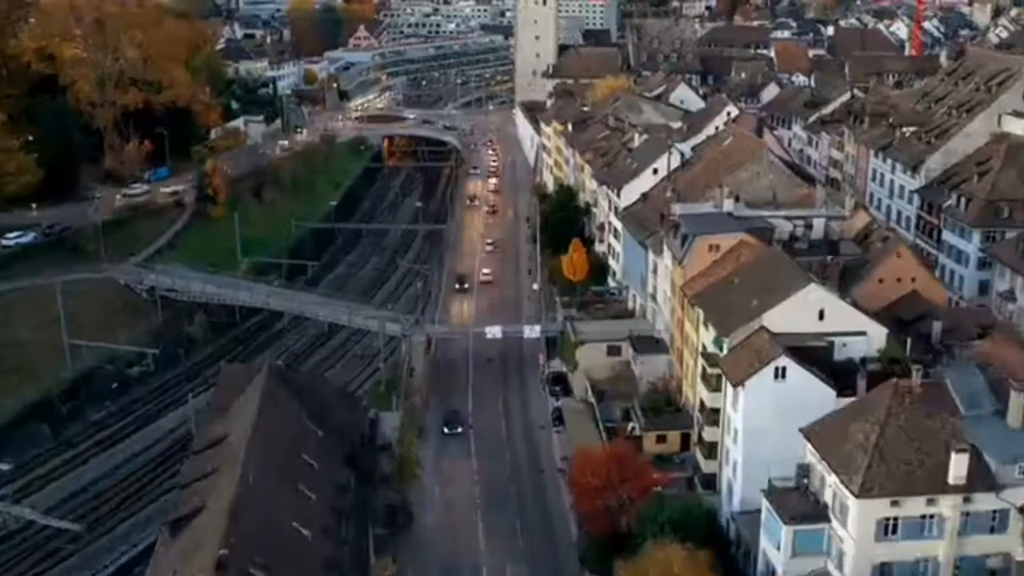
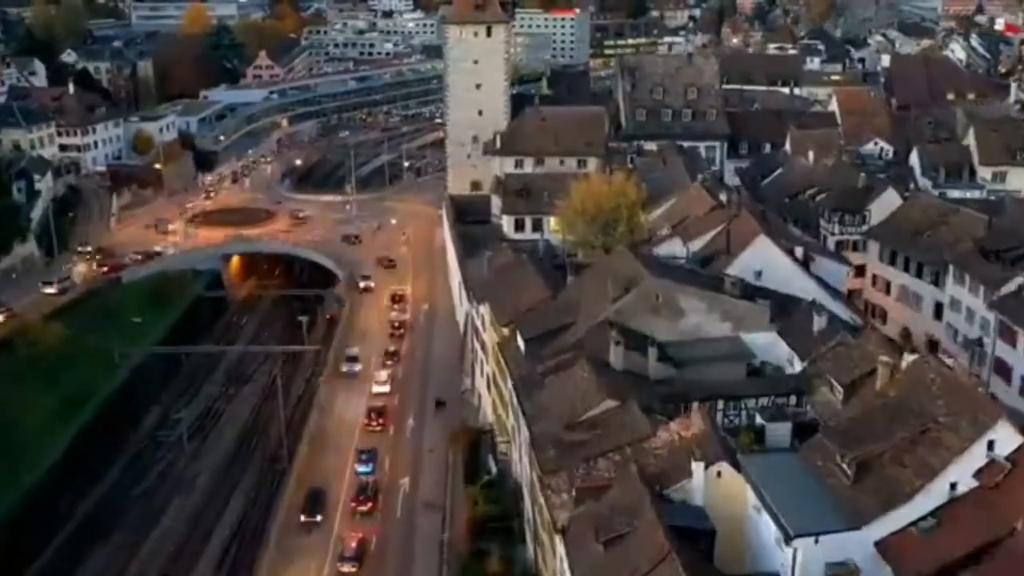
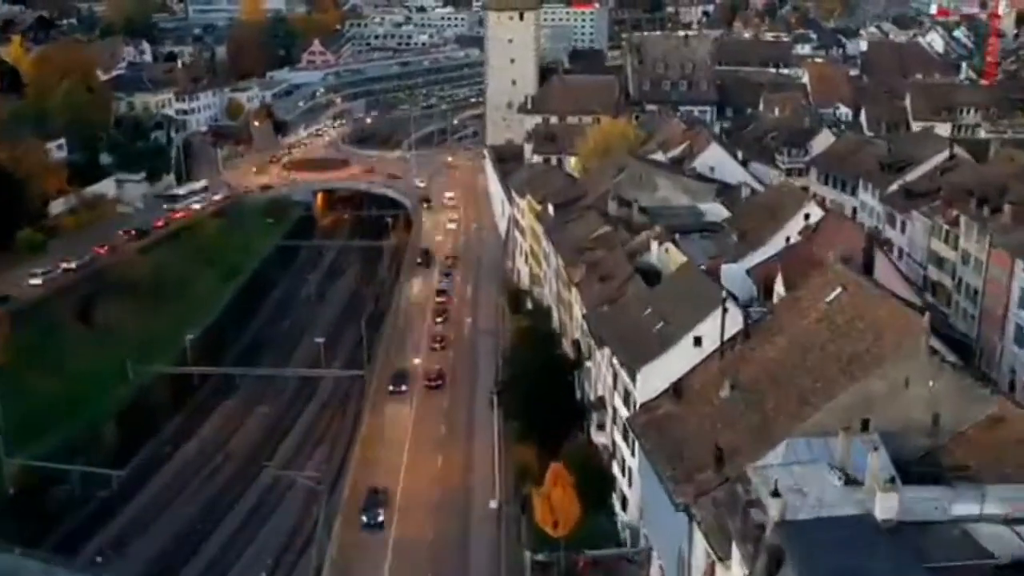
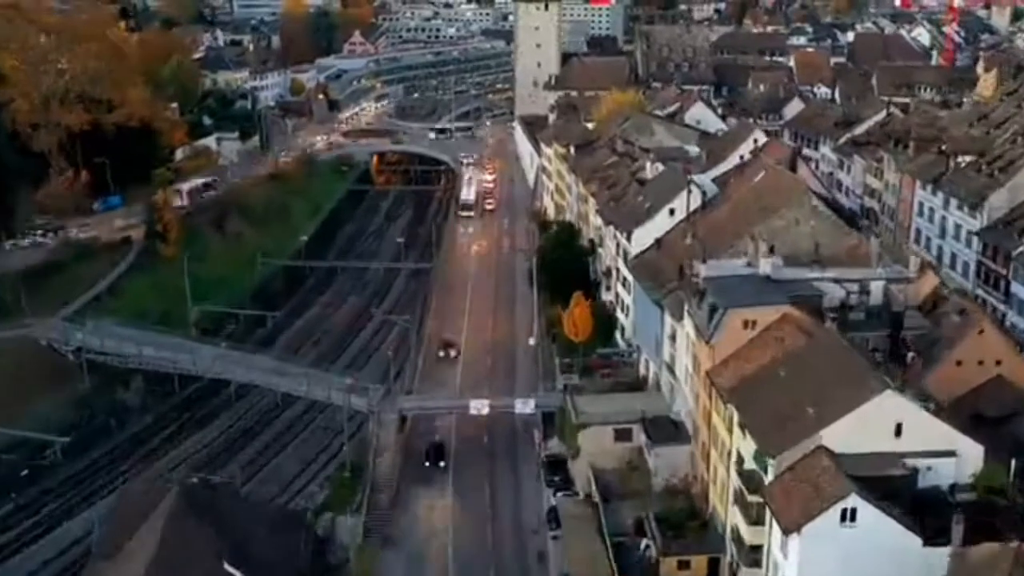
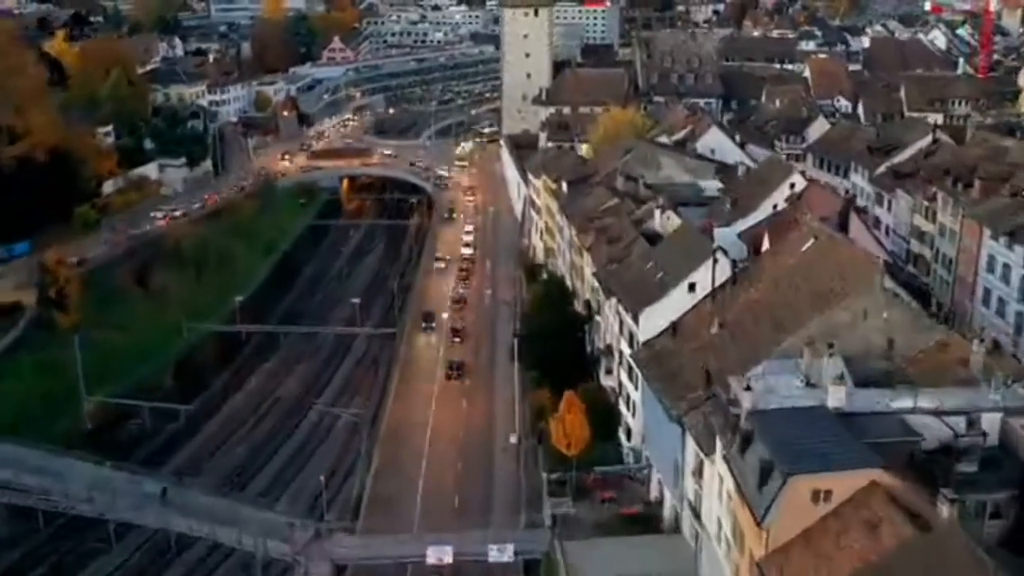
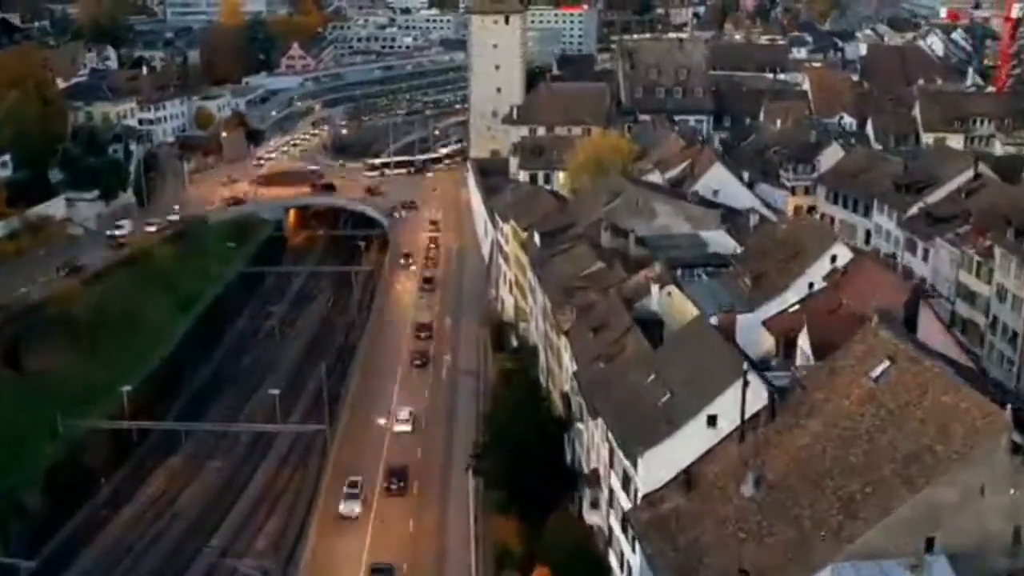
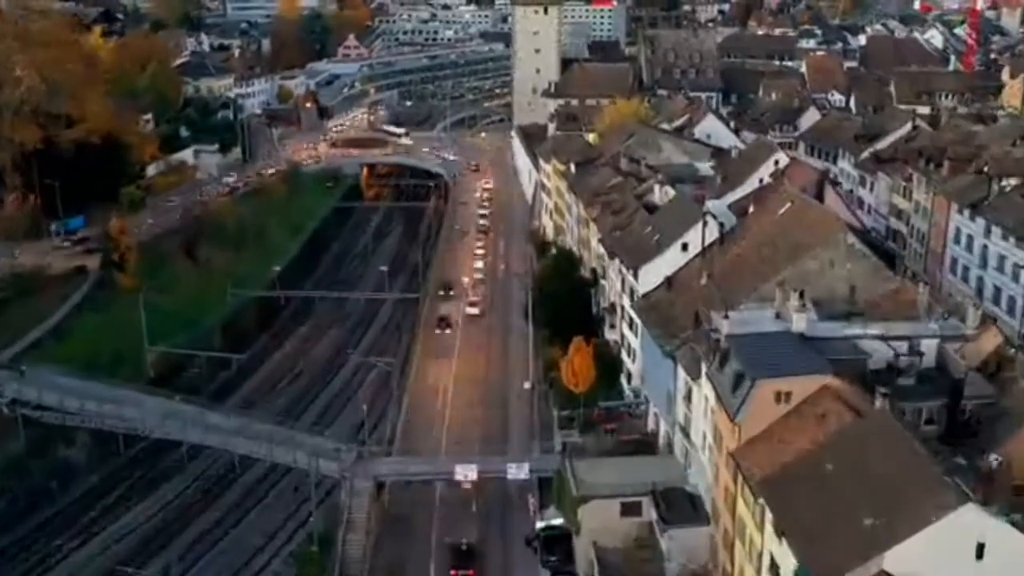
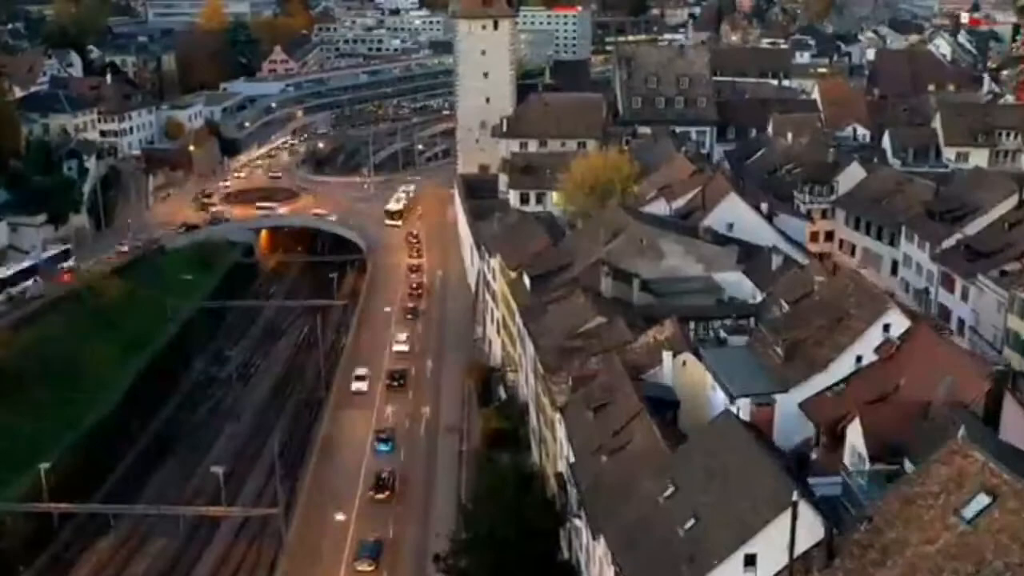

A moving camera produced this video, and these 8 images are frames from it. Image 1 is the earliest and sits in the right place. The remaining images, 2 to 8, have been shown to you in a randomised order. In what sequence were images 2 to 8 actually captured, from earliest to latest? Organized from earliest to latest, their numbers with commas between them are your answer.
4, 7, 5, 3, 6, 8, 2
